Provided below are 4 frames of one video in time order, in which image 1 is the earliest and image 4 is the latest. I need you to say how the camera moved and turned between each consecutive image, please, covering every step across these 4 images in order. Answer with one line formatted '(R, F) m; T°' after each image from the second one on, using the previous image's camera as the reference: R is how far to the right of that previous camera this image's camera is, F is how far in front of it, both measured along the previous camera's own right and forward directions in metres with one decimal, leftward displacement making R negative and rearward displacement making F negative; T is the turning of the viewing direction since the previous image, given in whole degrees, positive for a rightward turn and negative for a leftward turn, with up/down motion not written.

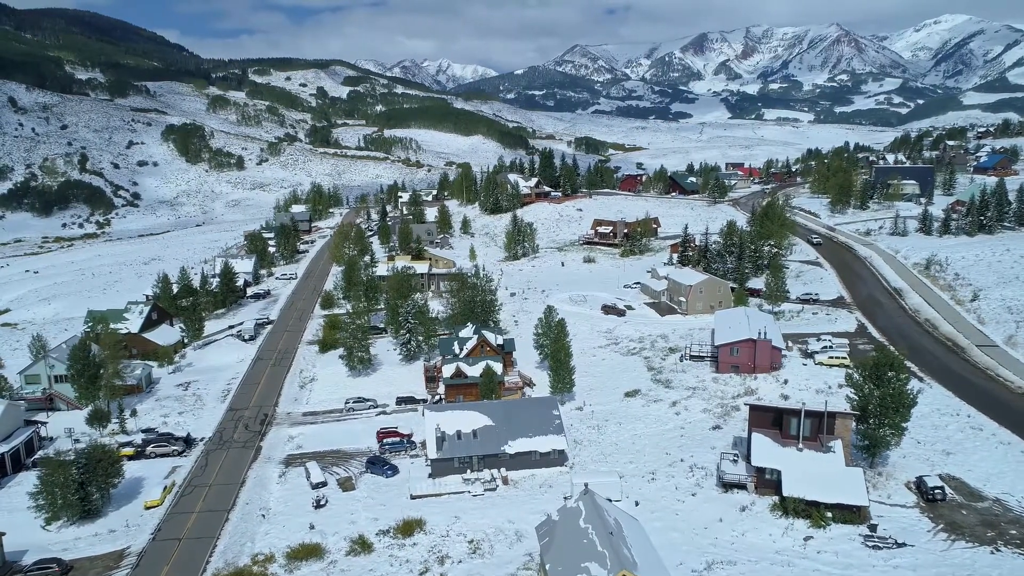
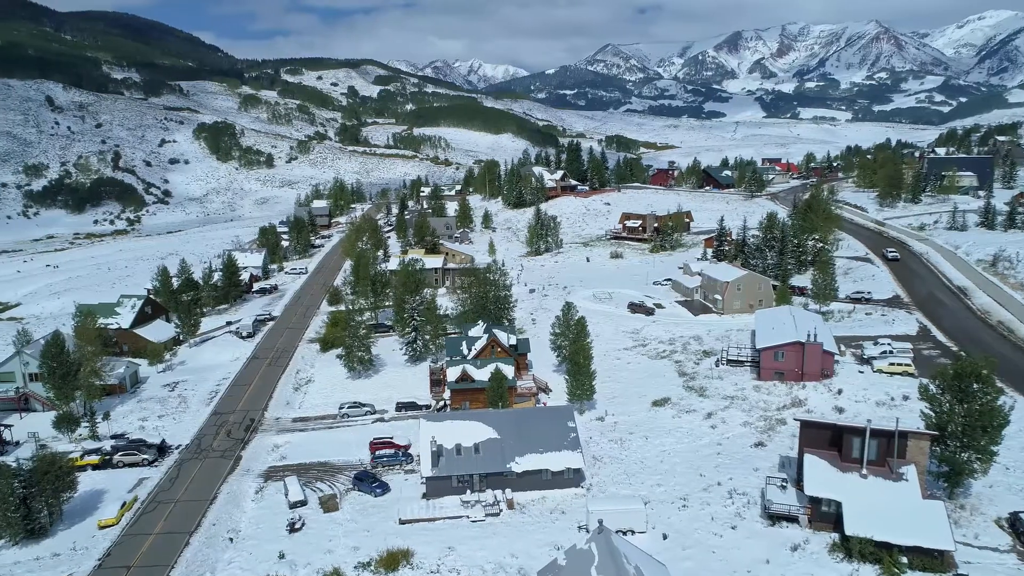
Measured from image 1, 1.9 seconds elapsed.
(+0.9, +5.1) m; -2°
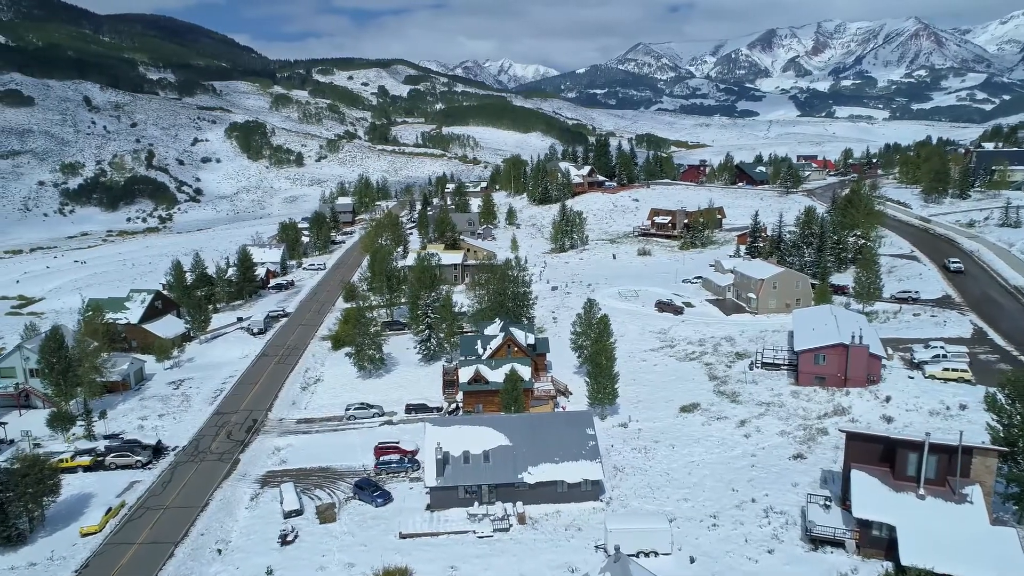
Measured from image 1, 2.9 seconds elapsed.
(+0.6, +2.7) m; -2°
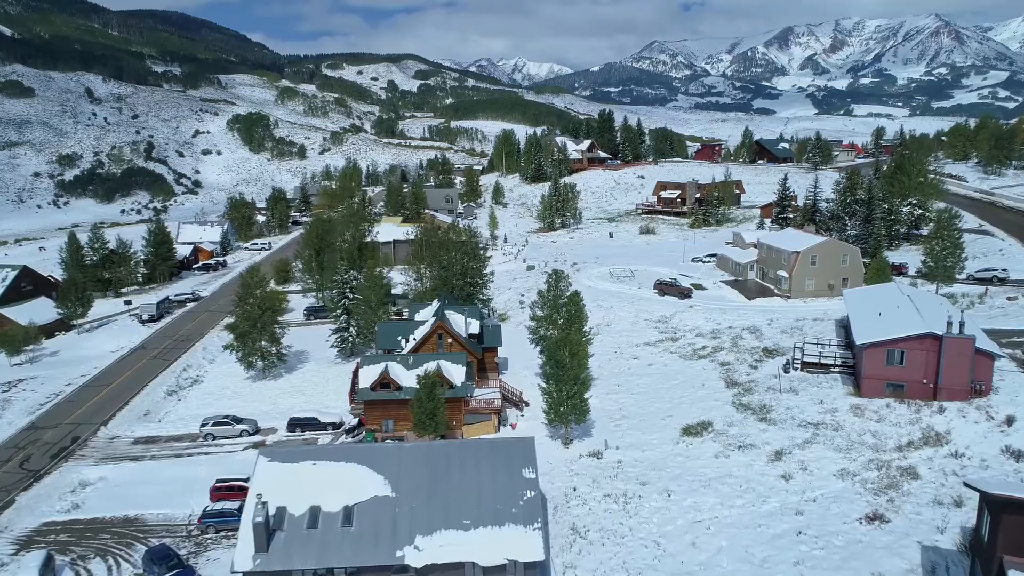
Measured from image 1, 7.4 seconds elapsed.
(+3.2, +12.0) m; -1°
